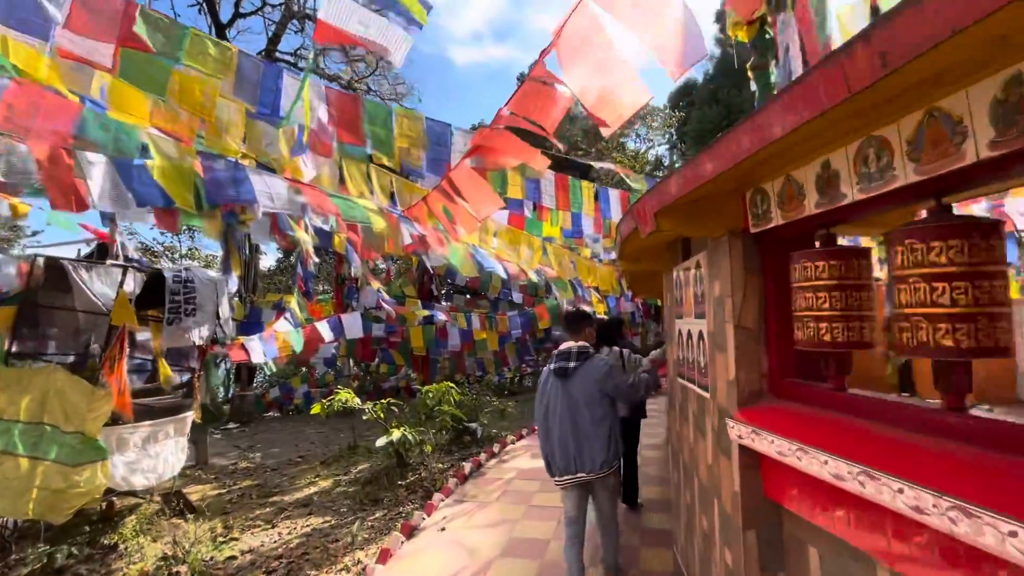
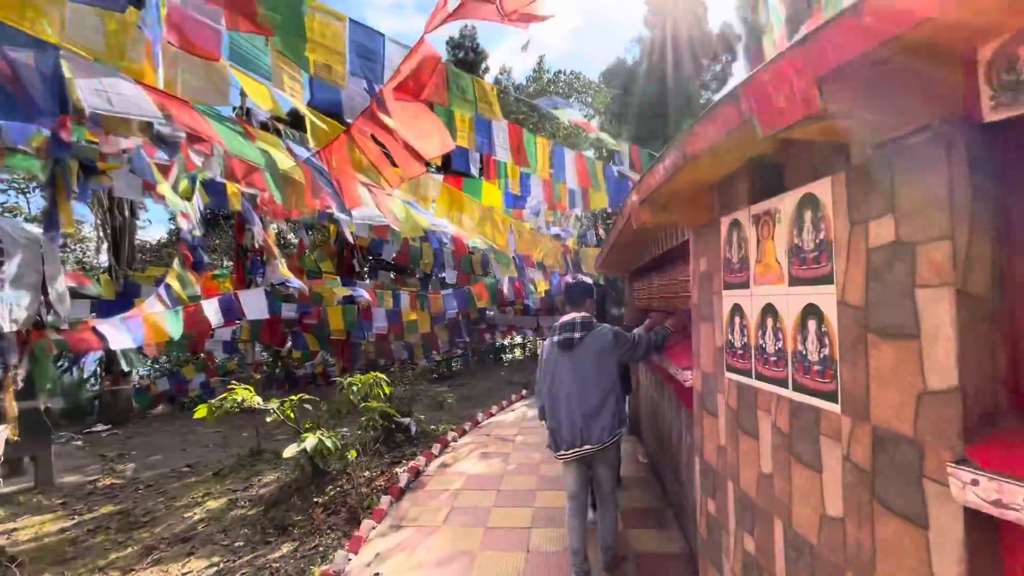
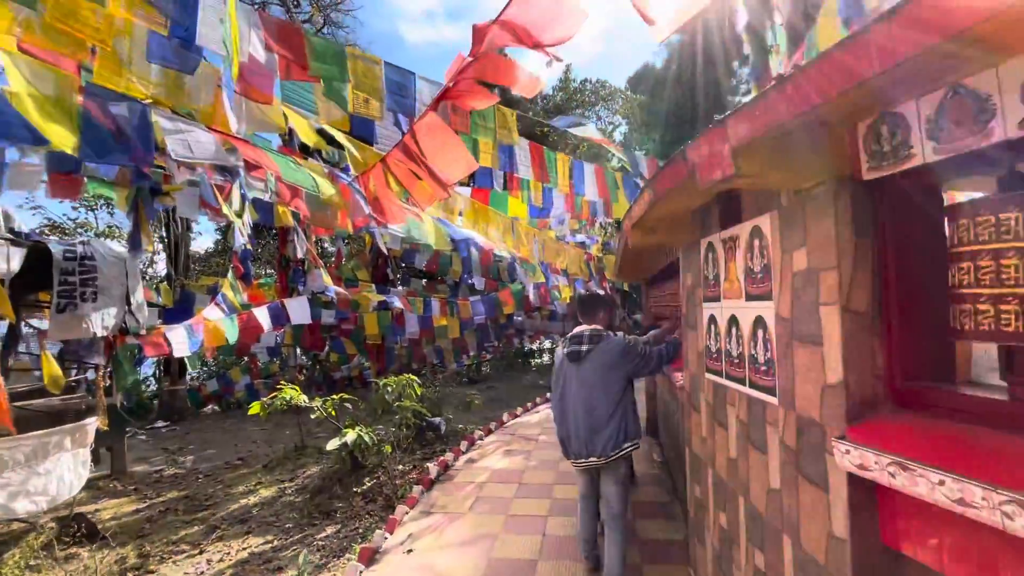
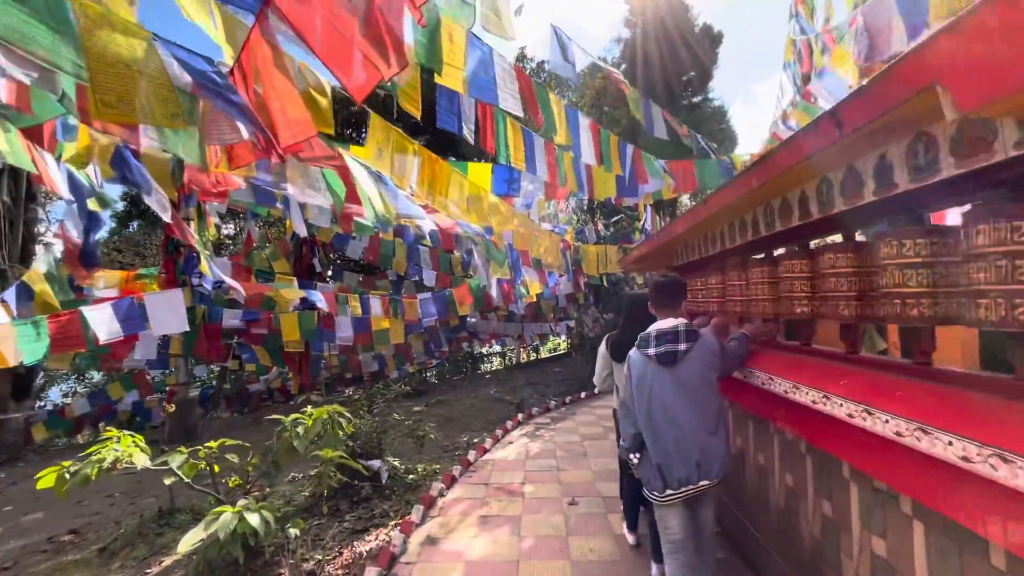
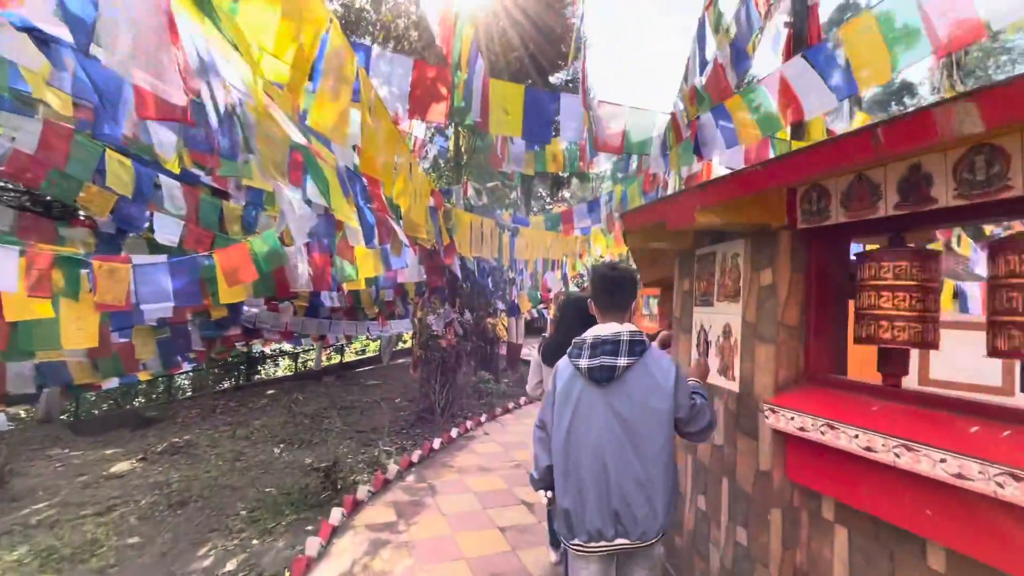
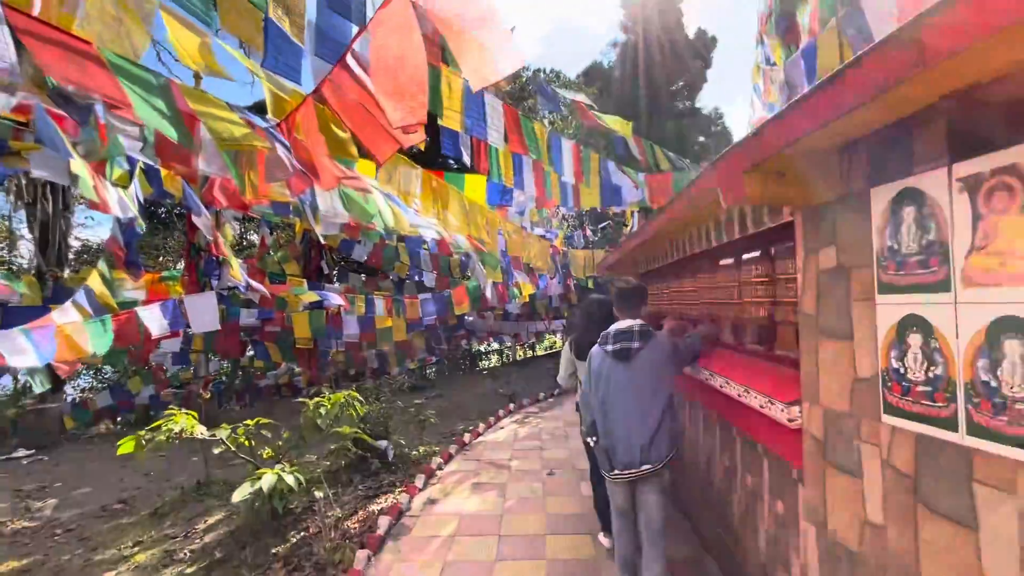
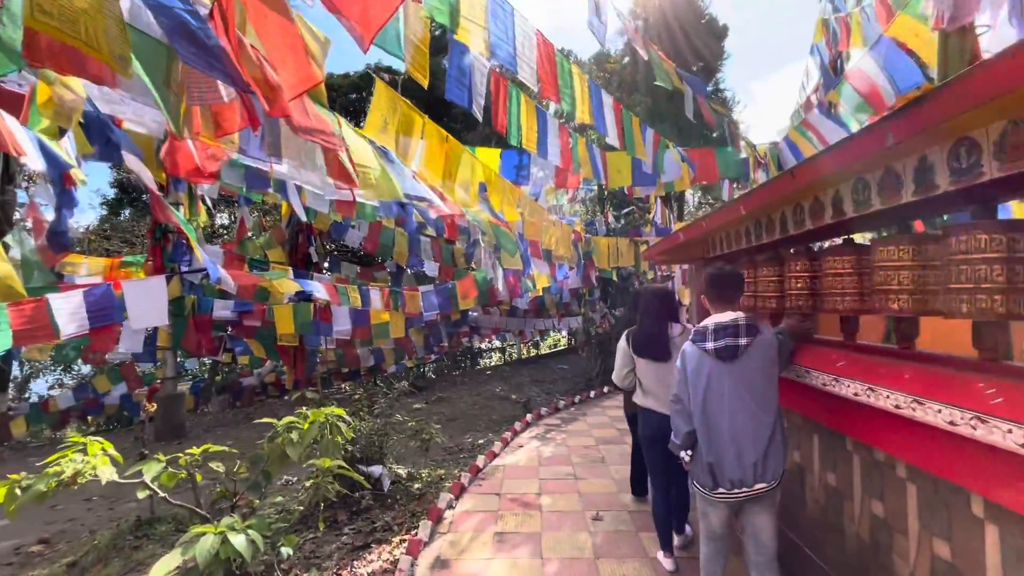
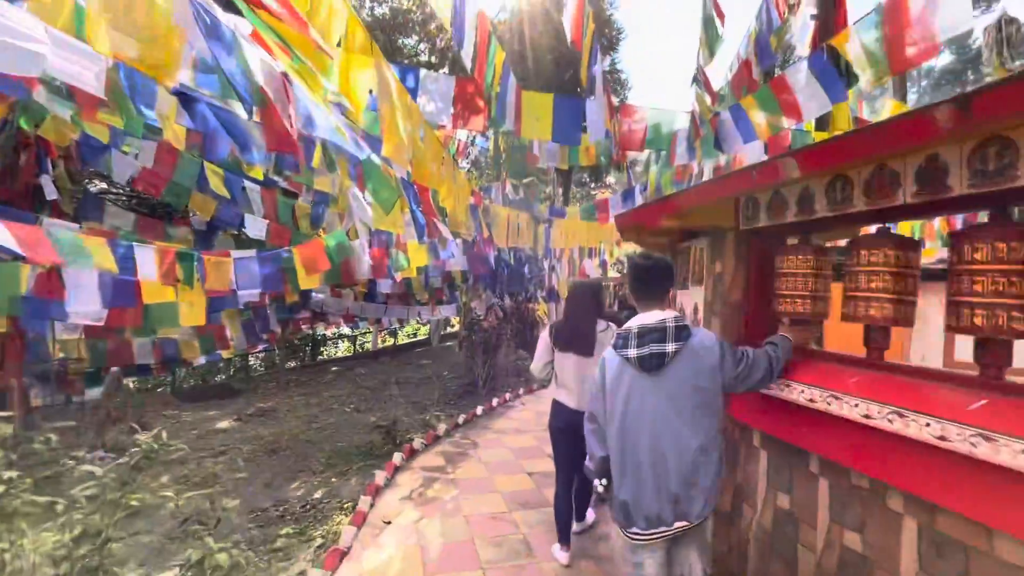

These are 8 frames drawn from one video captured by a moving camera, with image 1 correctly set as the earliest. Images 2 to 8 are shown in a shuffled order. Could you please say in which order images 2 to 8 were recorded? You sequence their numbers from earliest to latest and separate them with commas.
3, 2, 6, 4, 7, 8, 5
